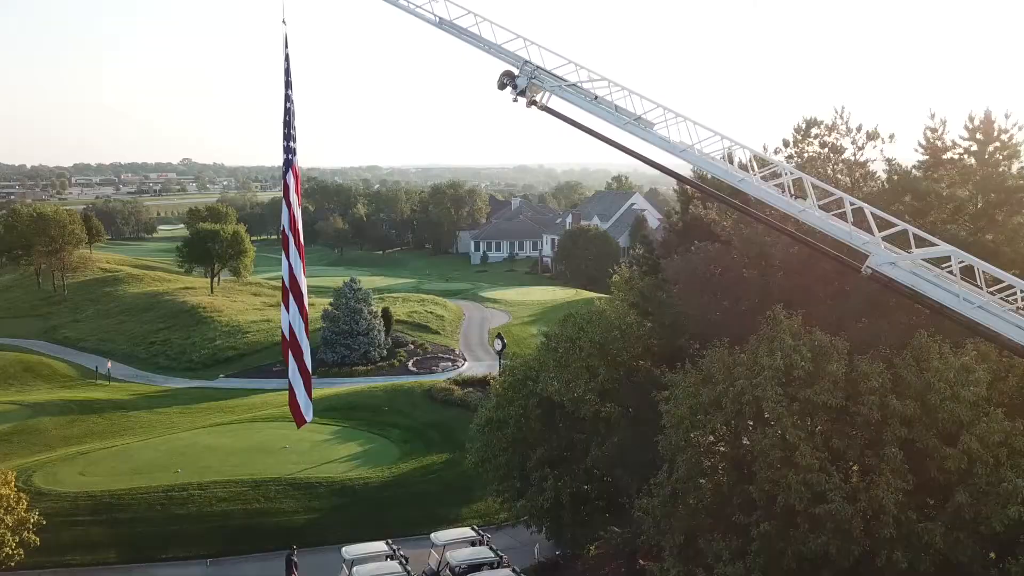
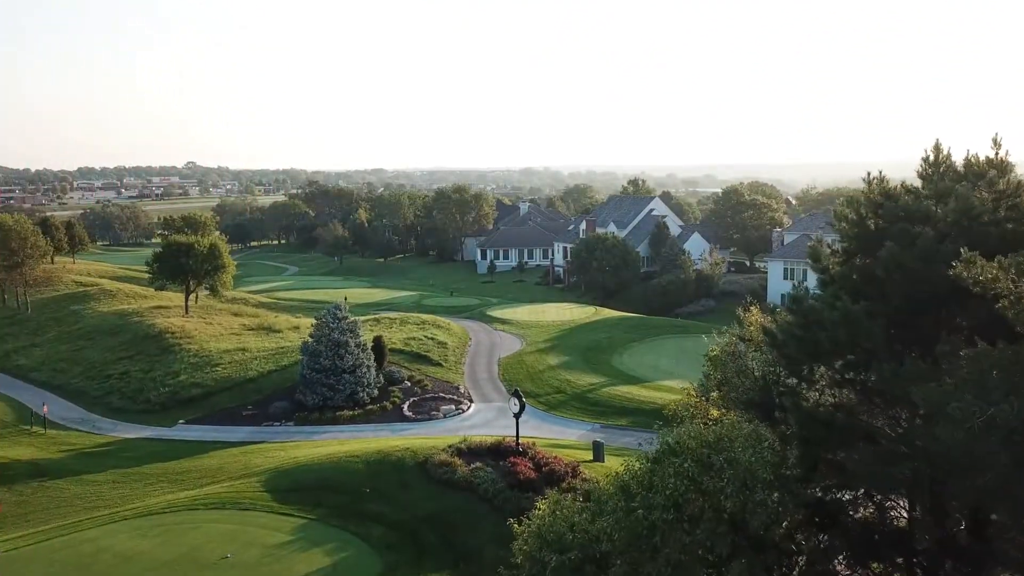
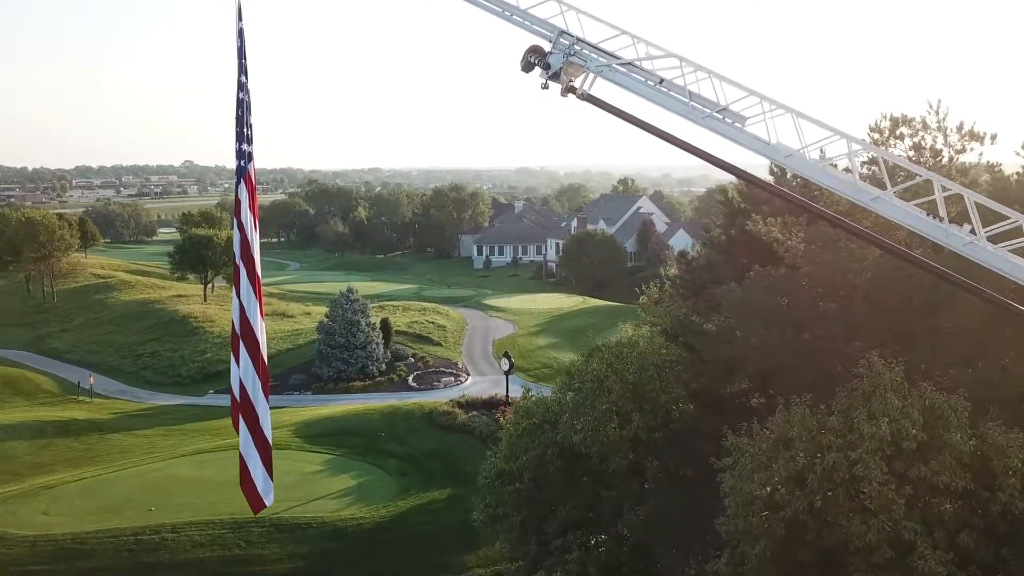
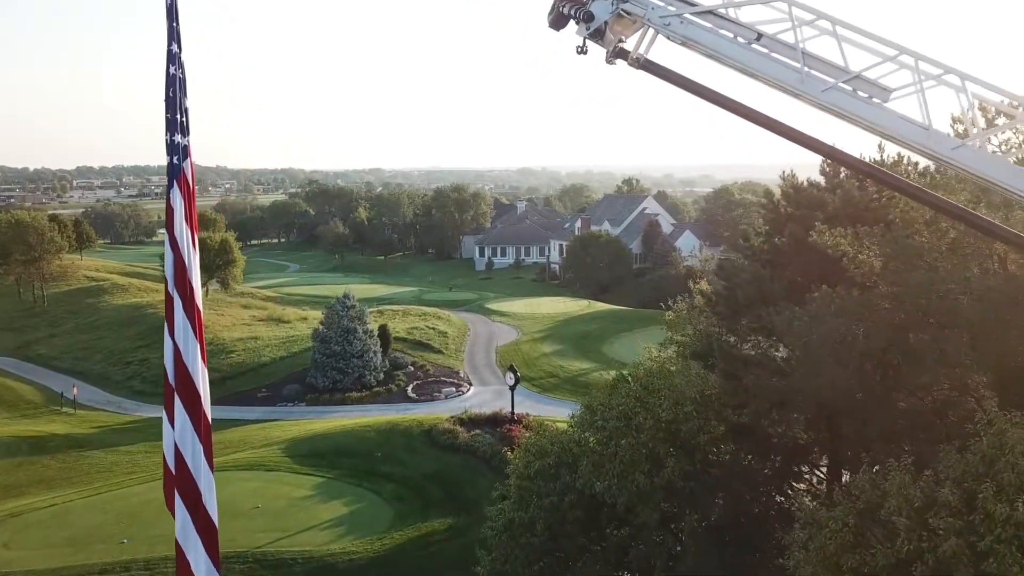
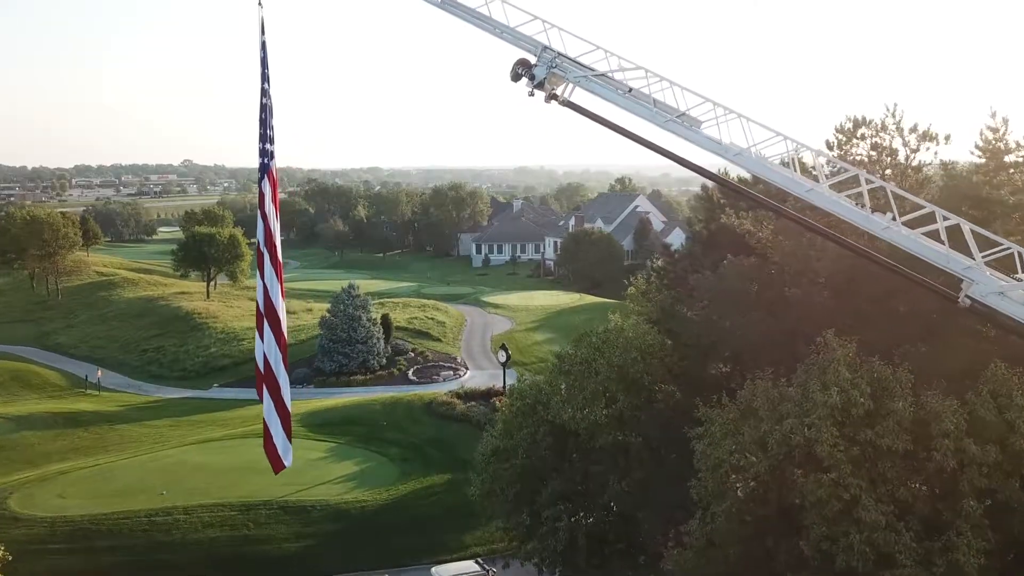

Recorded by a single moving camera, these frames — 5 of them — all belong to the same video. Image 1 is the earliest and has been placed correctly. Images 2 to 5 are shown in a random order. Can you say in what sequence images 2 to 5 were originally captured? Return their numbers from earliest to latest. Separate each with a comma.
5, 3, 4, 2
